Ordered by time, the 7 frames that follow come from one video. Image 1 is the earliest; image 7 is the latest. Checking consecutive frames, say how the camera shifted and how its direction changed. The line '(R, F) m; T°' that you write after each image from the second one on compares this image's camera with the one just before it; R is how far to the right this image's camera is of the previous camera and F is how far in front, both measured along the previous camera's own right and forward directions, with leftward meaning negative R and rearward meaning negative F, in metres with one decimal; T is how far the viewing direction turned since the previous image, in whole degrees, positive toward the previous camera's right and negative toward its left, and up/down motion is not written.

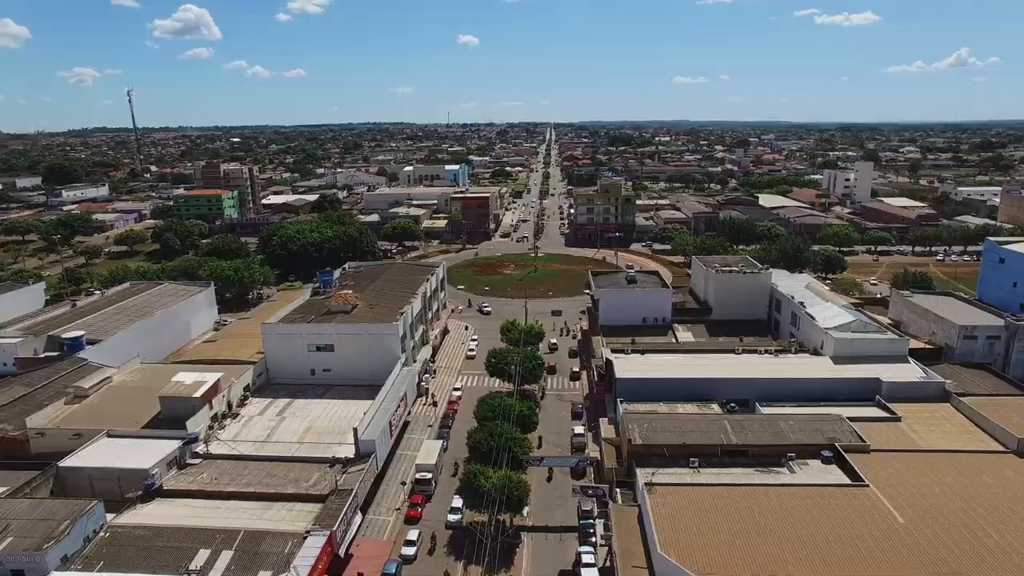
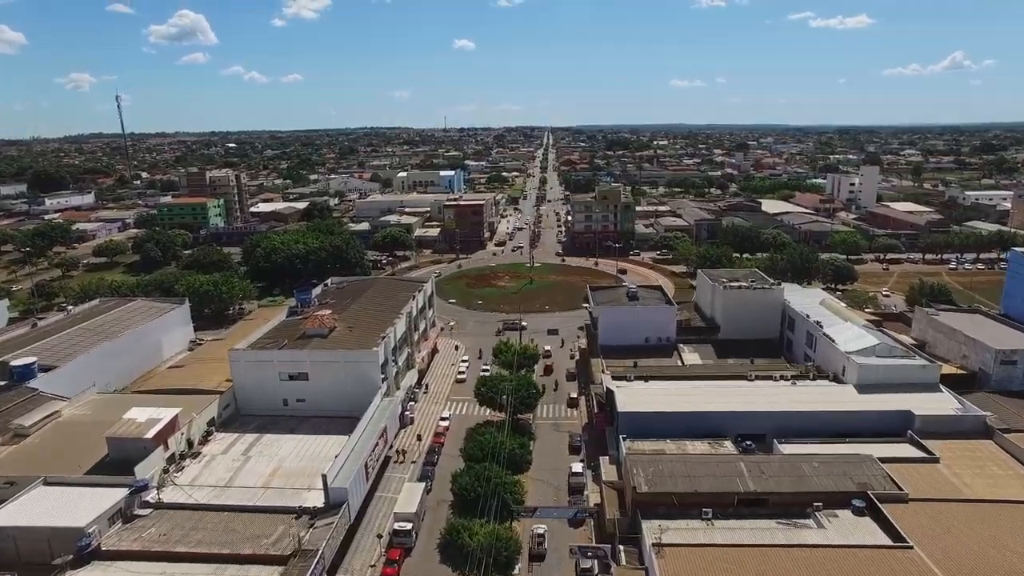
(+0.4, +3.3) m; 0°
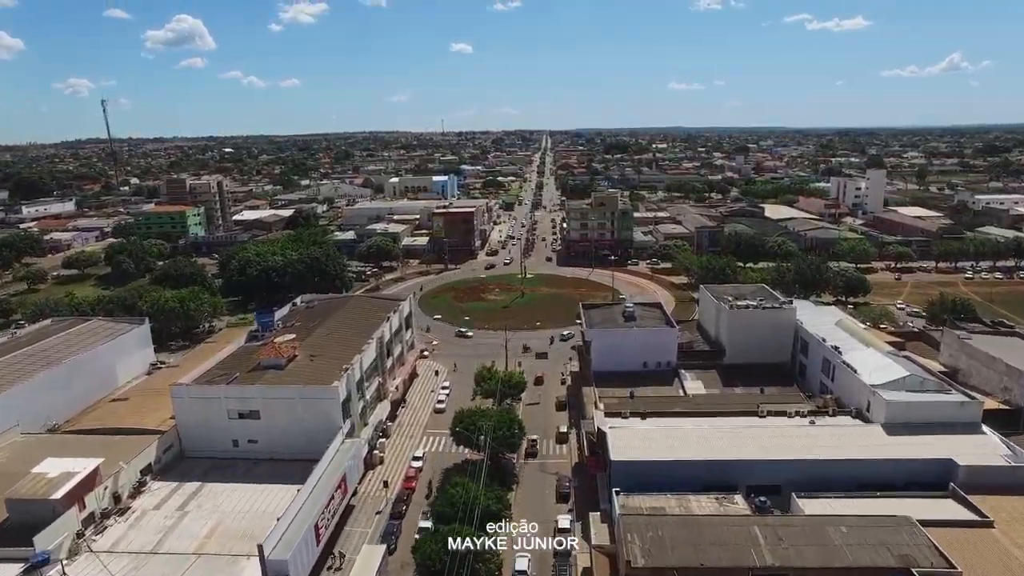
(+1.0, +4.2) m; 0°
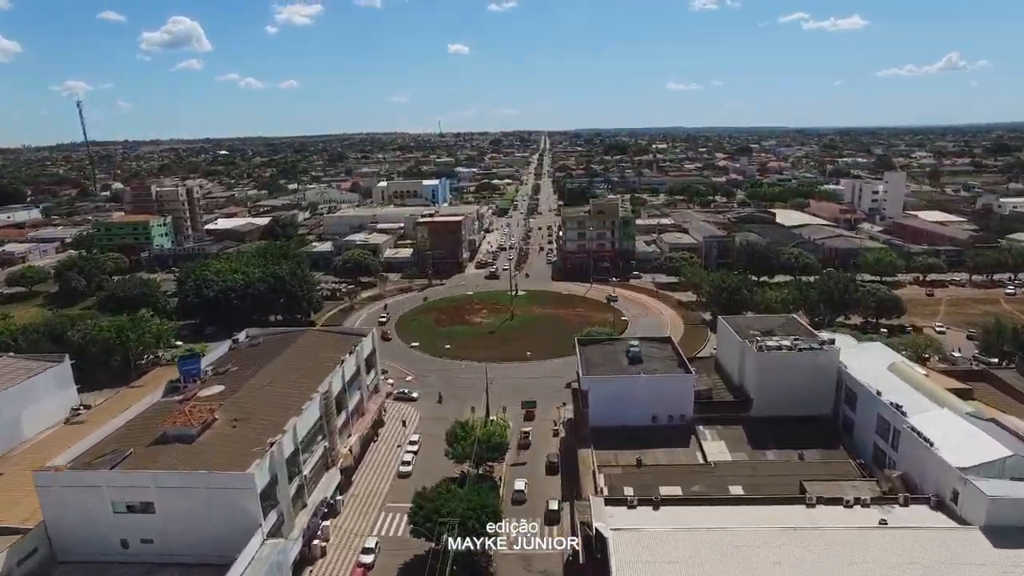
(+1.0, +7.3) m; 0°
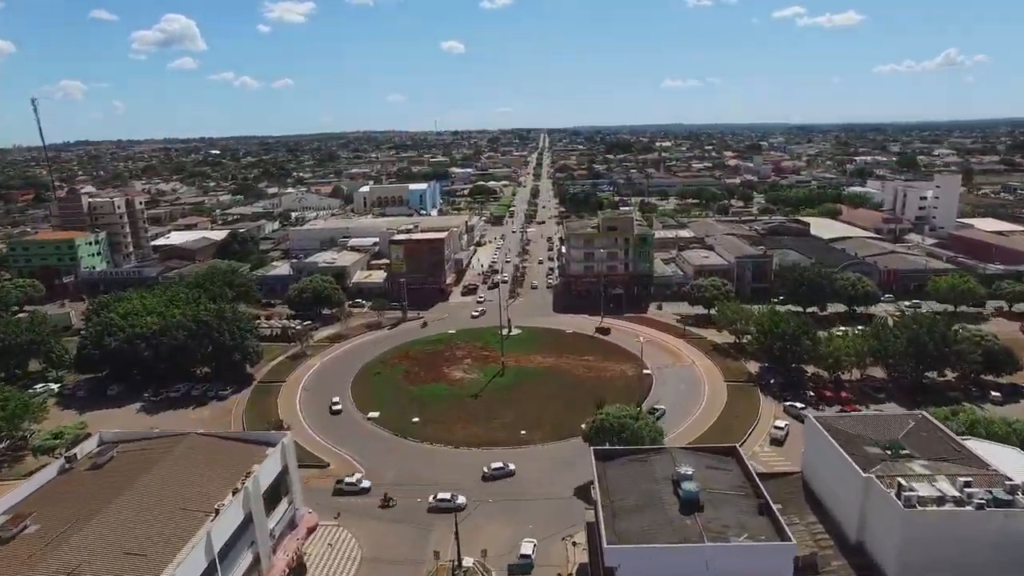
(+0.7, +13.3) m; 0°
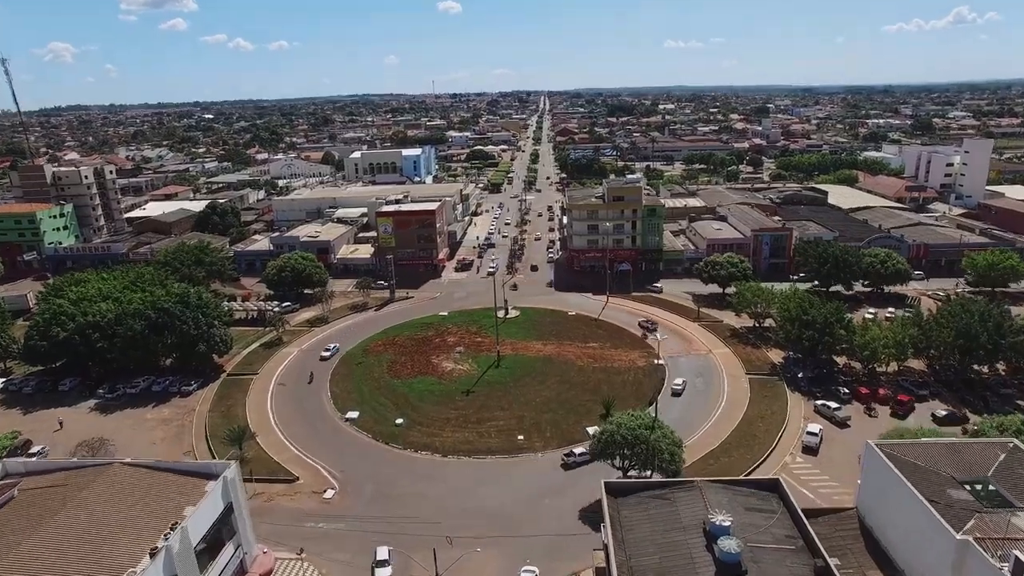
(+0.3, +5.1) m; 0°
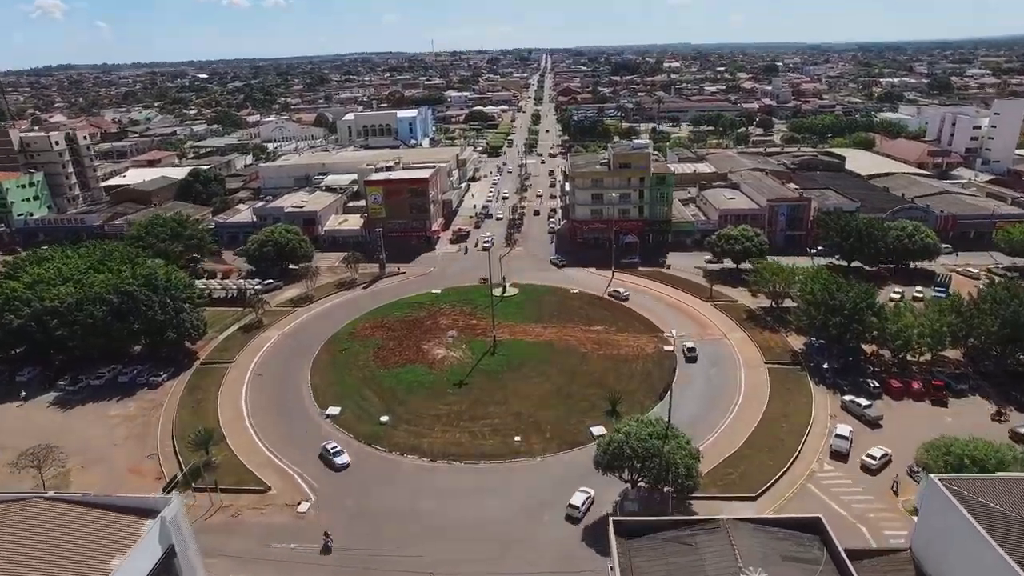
(+0.3, +3.7) m; 0°
